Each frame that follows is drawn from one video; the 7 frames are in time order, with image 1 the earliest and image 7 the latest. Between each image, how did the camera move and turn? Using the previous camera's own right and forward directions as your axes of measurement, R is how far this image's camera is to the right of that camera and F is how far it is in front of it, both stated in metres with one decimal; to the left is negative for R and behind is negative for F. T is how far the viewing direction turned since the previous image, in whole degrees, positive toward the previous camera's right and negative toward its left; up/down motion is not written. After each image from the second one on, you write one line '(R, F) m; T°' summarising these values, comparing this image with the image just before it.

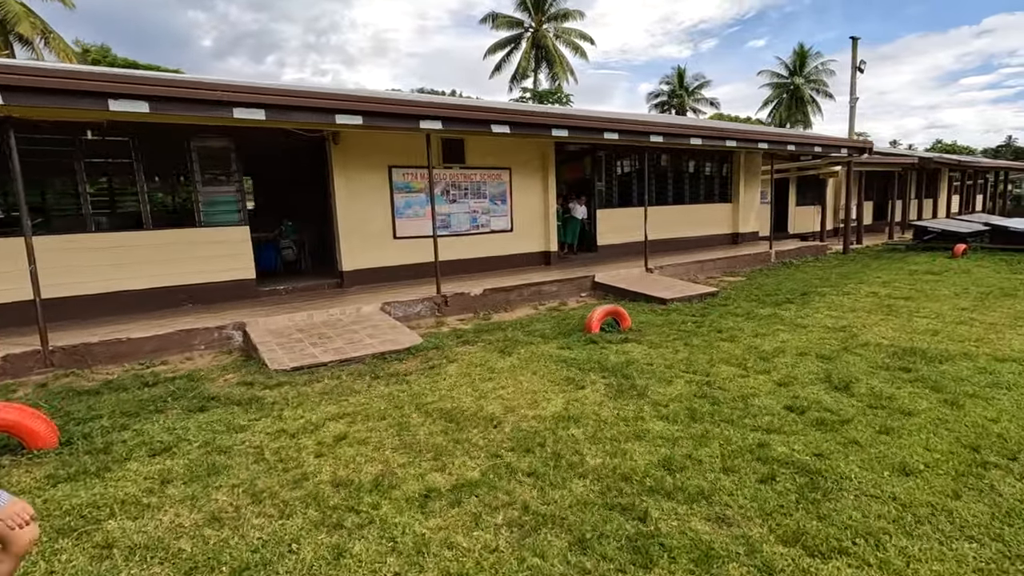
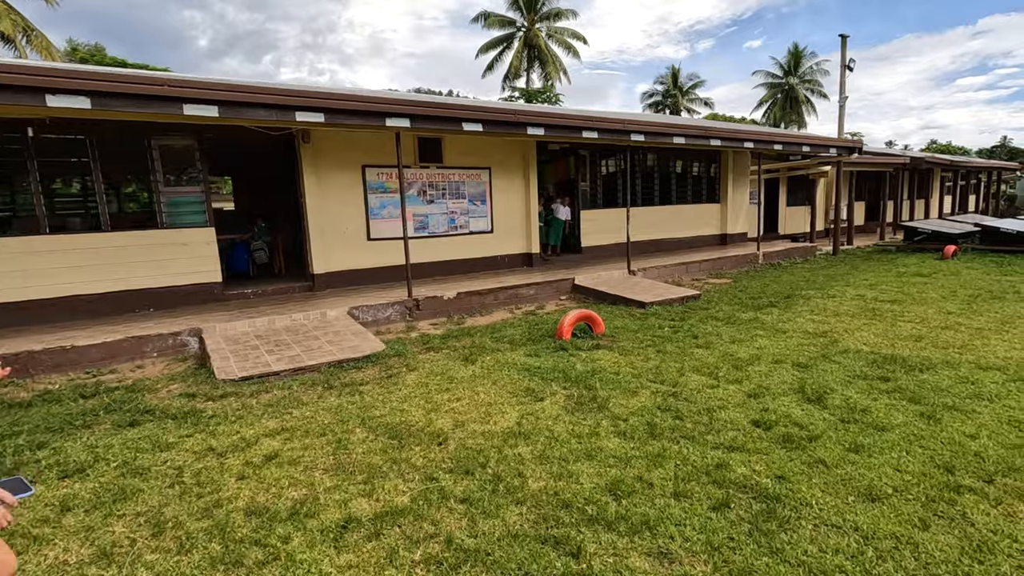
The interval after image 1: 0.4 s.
(+0.3, +0.2) m; 0°
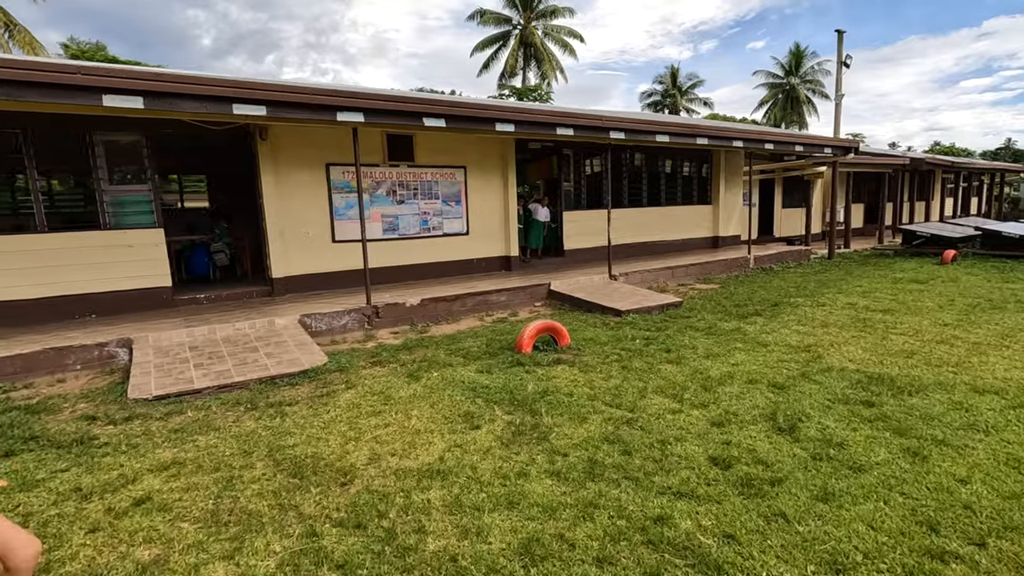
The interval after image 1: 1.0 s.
(+0.5, +0.5) m; 0°
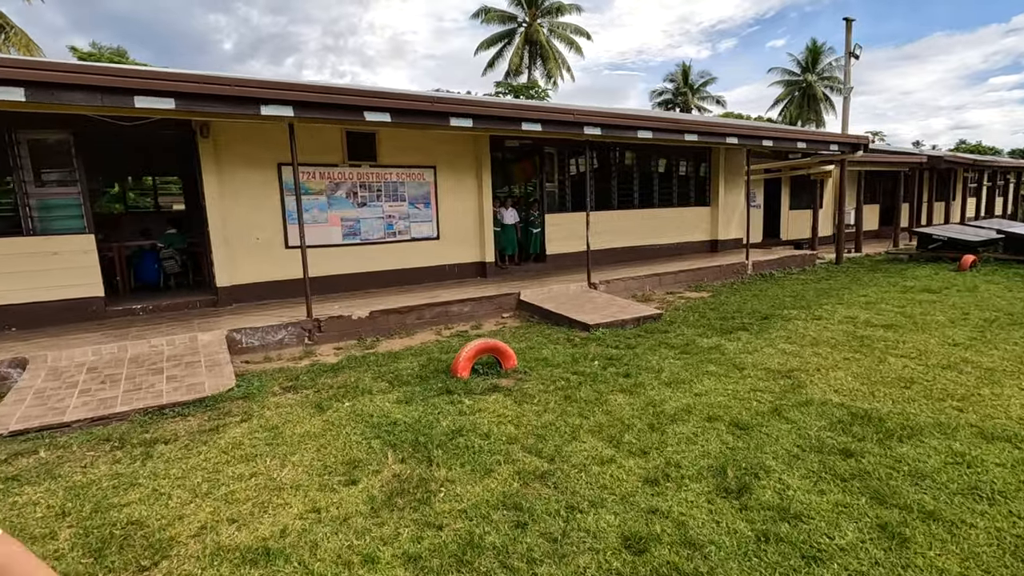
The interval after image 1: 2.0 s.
(+0.7, +0.7) m; -2°
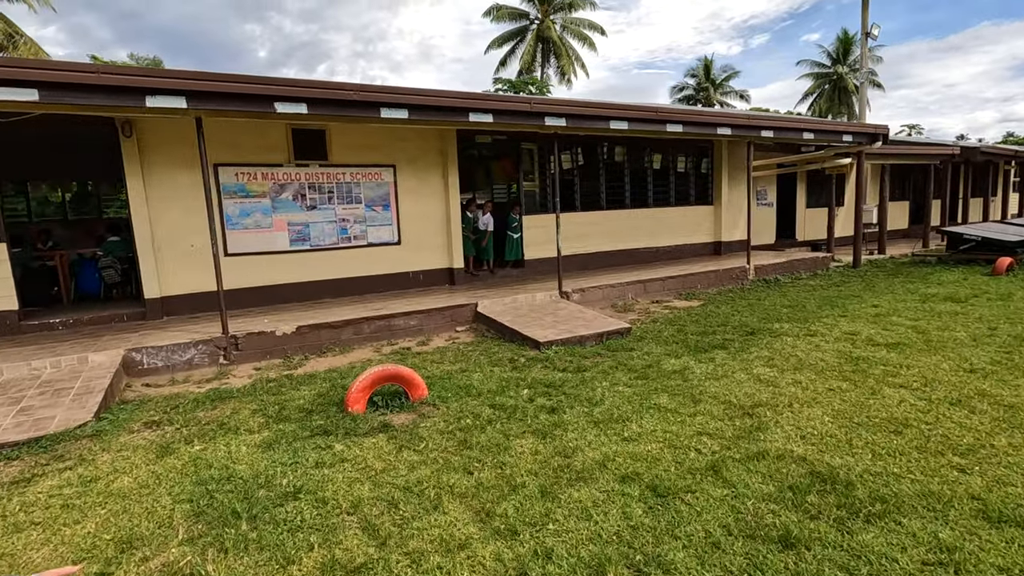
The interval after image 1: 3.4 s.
(+0.9, +0.8) m; -3°
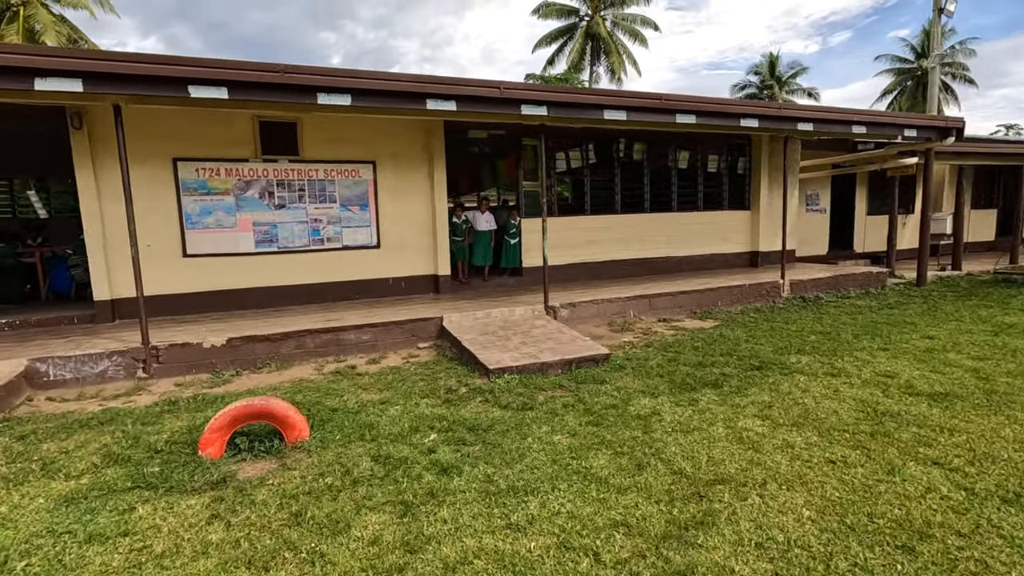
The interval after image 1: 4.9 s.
(+1.0, +0.9) m; -6°
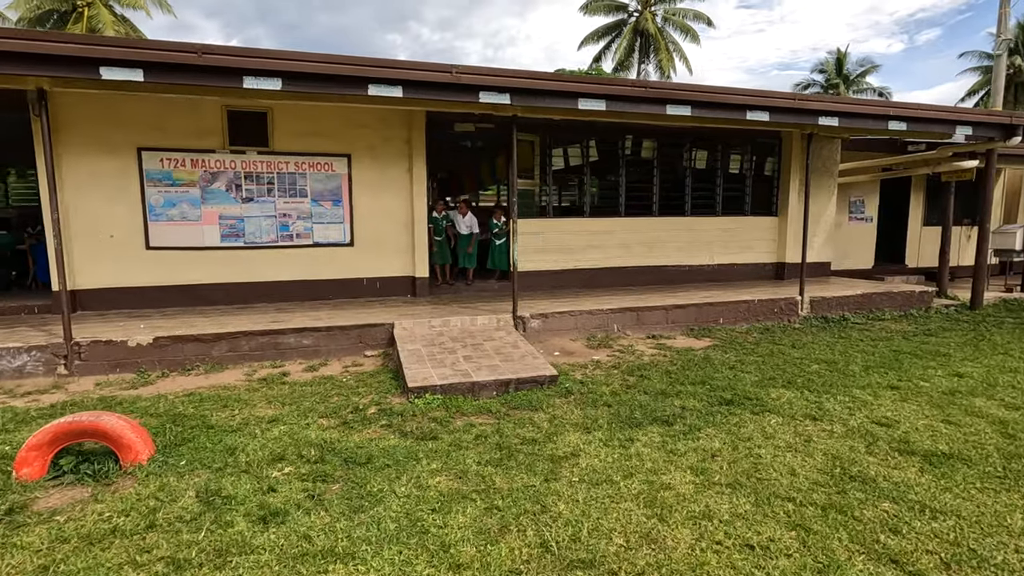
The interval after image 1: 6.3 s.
(+1.0, +0.6) m; -6°
